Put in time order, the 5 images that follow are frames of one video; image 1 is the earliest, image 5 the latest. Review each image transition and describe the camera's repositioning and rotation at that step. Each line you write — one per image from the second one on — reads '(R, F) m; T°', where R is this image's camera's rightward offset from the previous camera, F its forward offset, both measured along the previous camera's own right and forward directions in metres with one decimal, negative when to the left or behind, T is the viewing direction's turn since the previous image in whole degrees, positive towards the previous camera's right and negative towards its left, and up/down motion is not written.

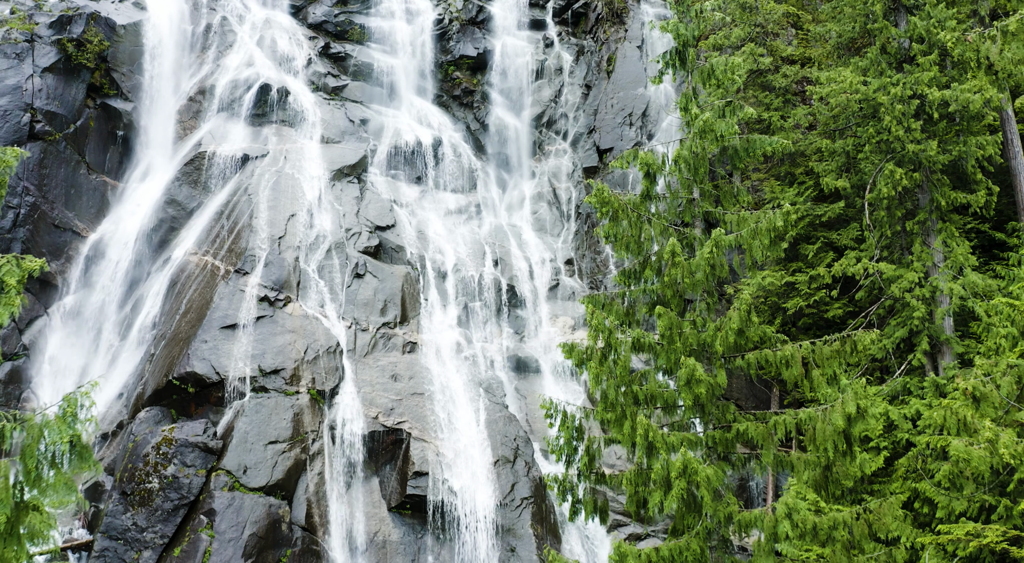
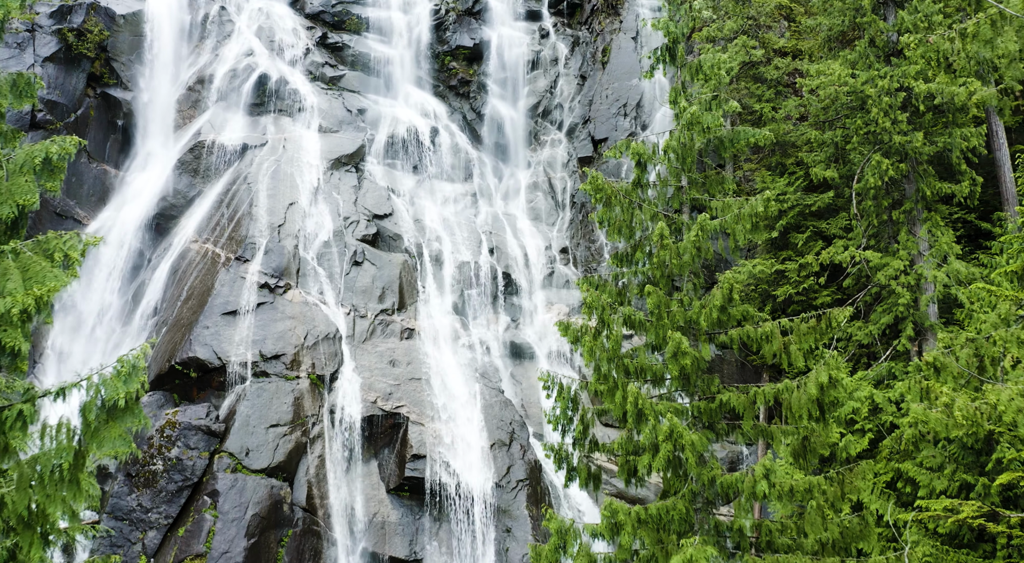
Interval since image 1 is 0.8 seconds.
(0.0, -0.4) m; 0°
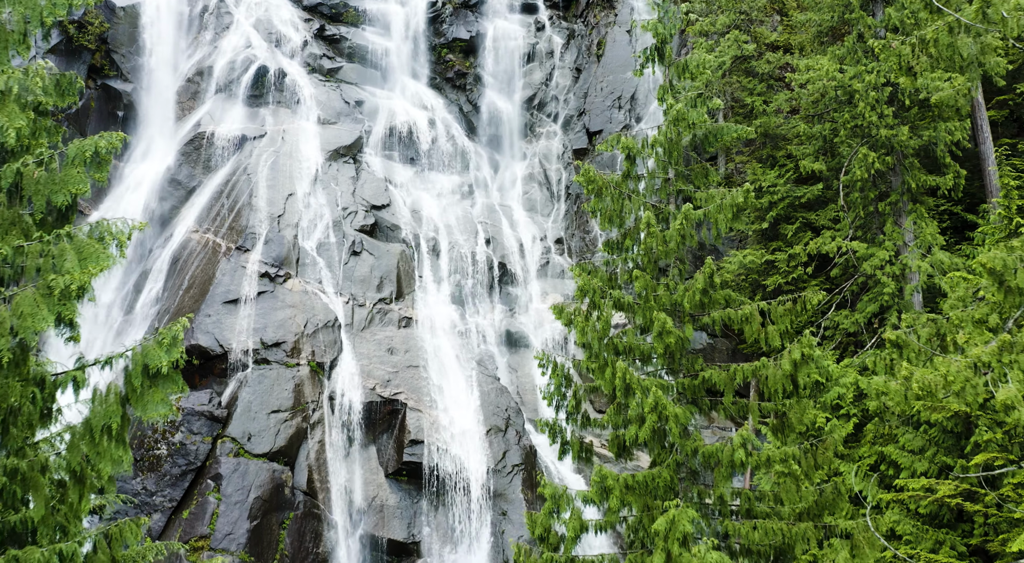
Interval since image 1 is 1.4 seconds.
(0.0, -0.5) m; 0°
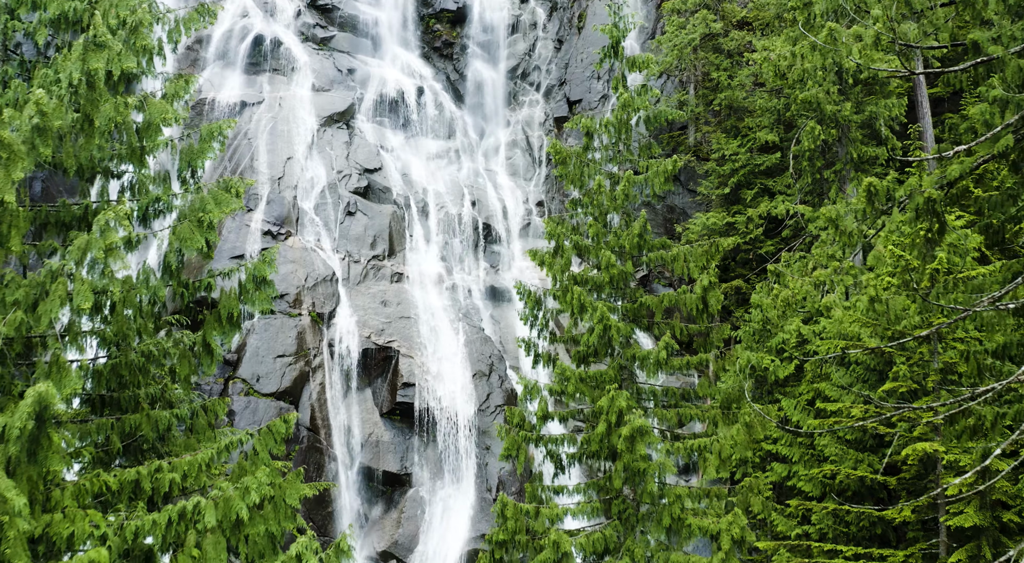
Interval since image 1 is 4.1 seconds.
(0.0, -2.1) m; +1°
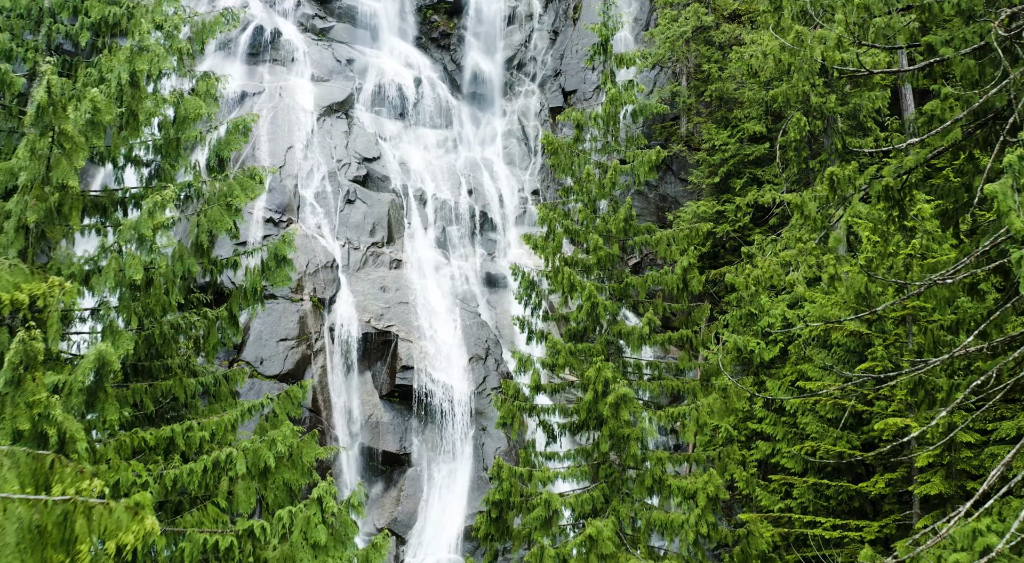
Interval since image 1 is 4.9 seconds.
(0.0, -0.7) m; 0°
